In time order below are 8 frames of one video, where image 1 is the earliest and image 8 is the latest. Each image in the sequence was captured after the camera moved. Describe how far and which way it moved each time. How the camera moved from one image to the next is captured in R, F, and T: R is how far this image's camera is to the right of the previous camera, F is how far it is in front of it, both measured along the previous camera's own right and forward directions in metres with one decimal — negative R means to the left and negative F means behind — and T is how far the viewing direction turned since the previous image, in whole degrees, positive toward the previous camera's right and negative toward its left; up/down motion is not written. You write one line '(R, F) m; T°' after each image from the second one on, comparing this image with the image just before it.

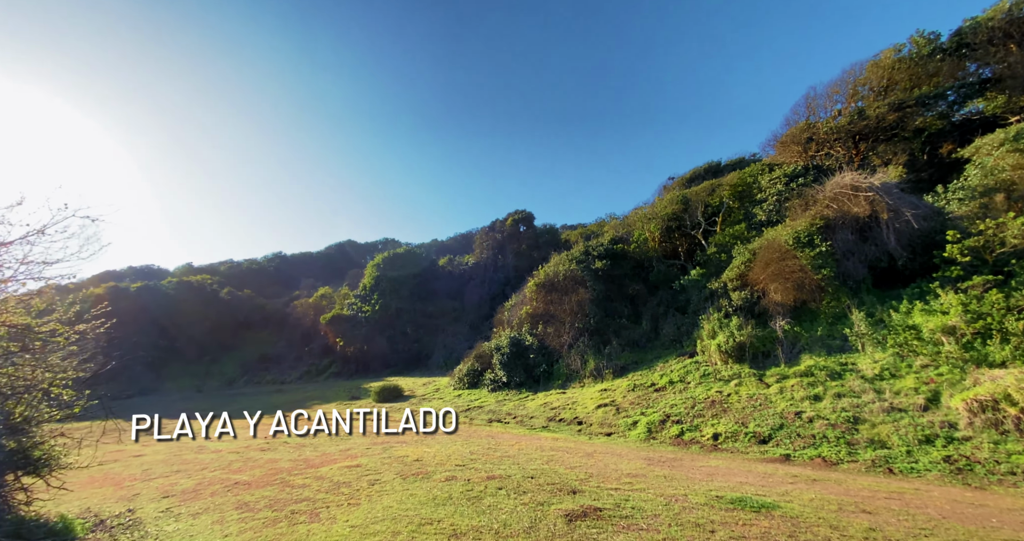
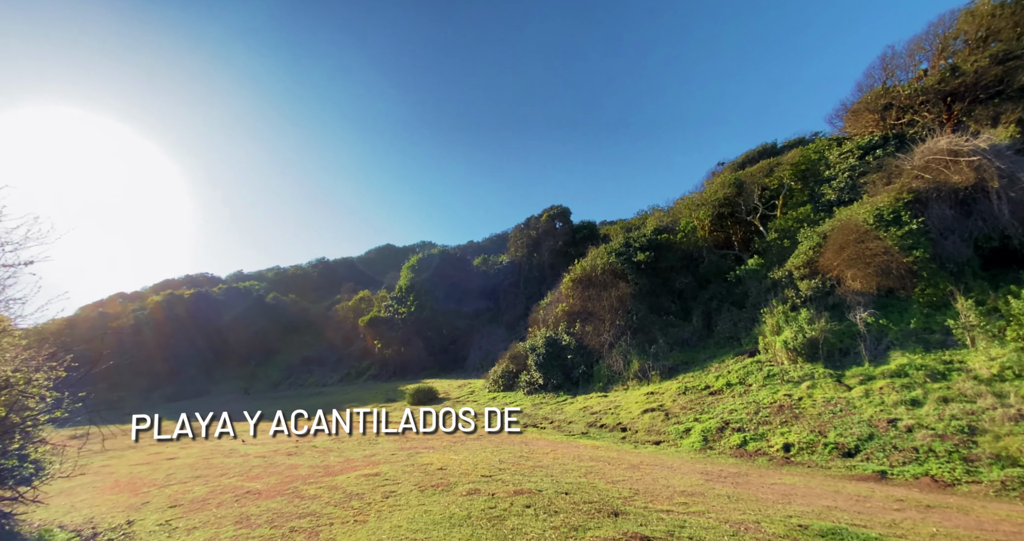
(+0.3, +1.0) m; -6°
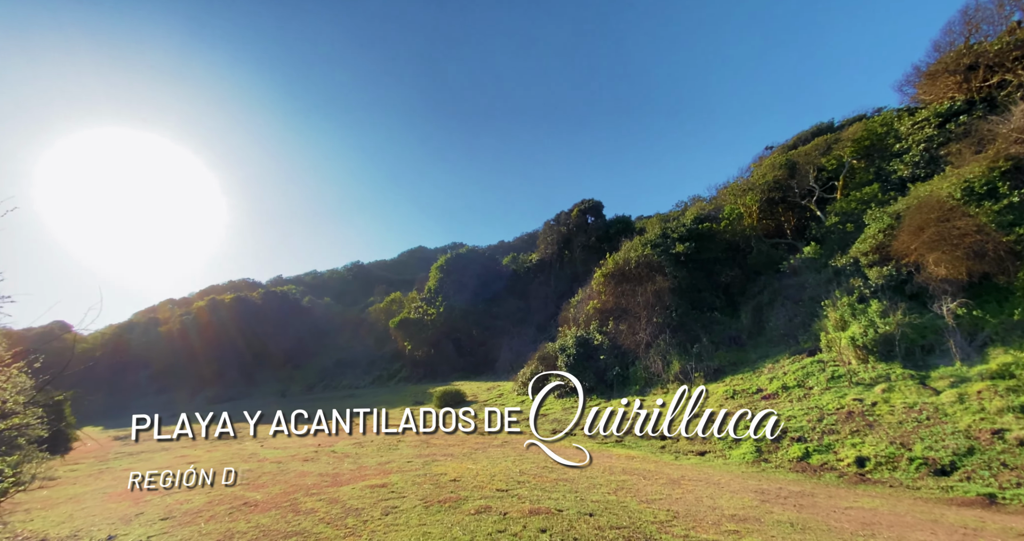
(+0.4, +0.9) m; -5°
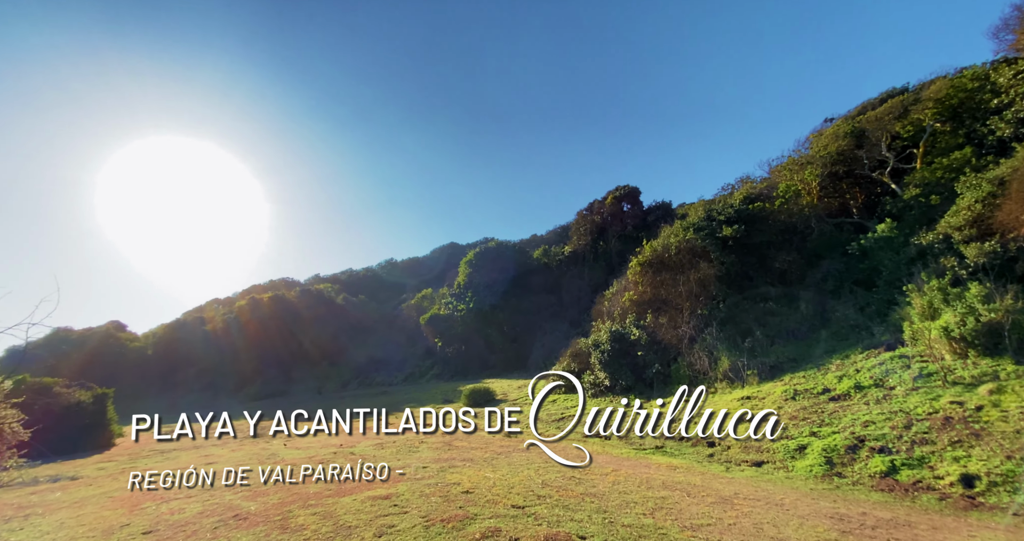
(+0.4, +1.0) m; -5°
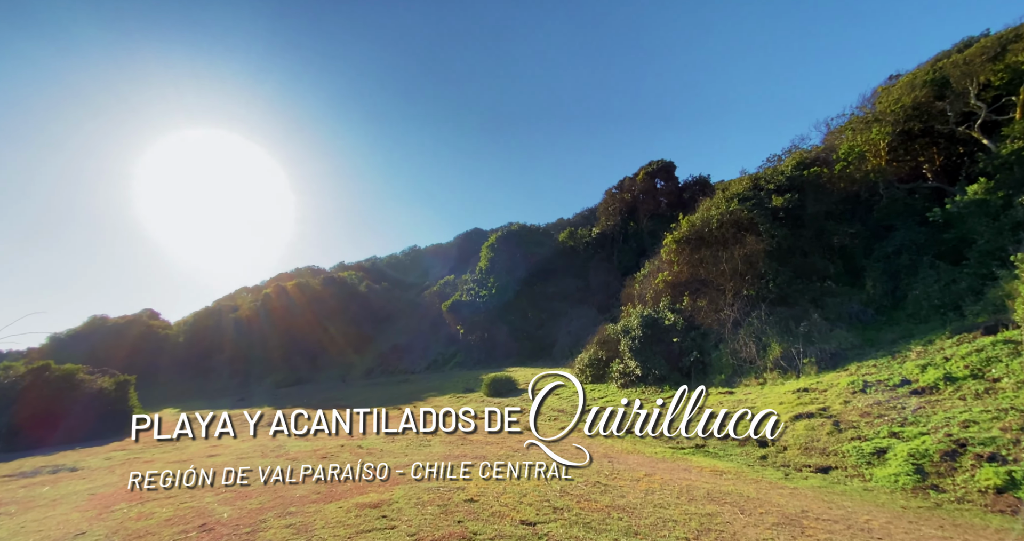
(+0.3, +1.2) m; -4°
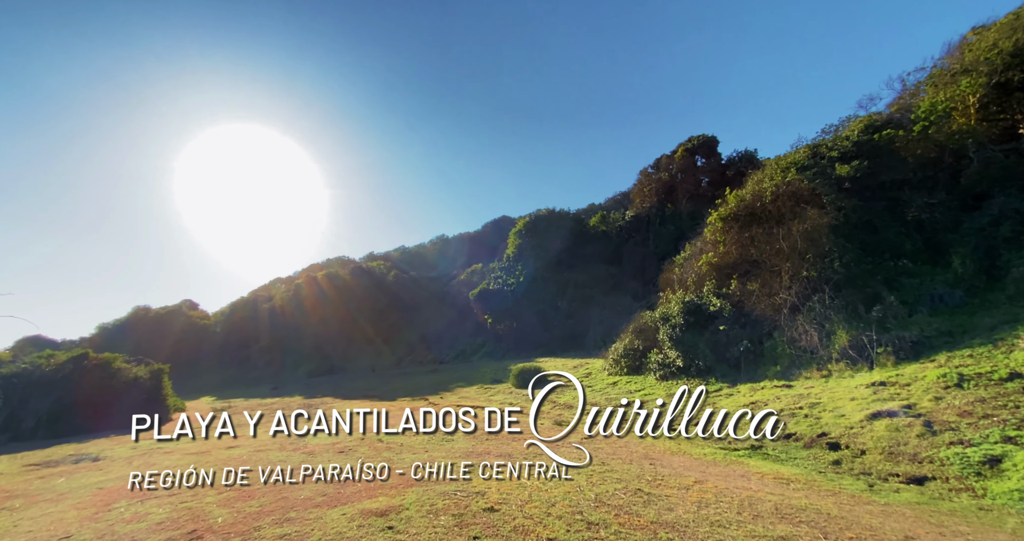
(+0.1, +0.9) m; -4°
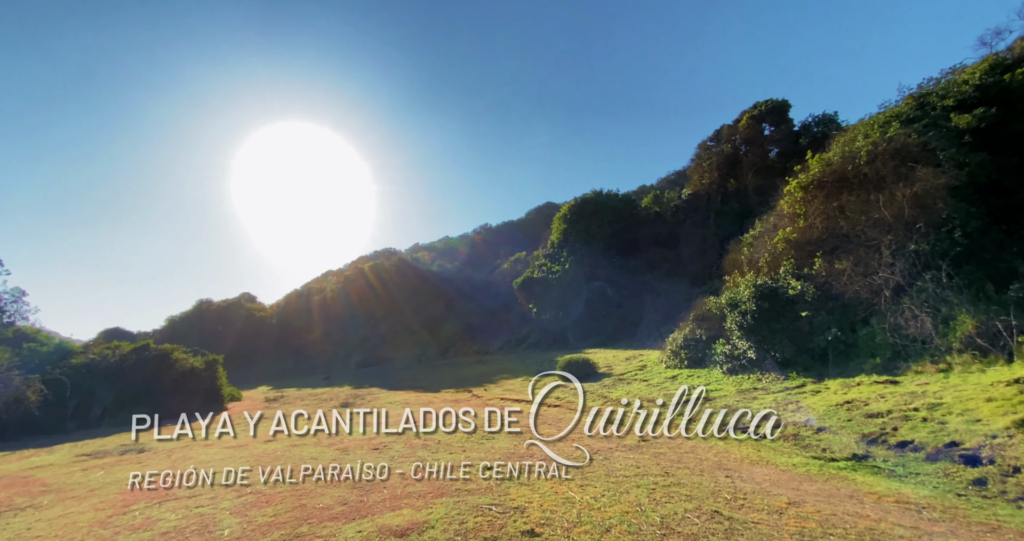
(+0.1, +1.0) m; -6°
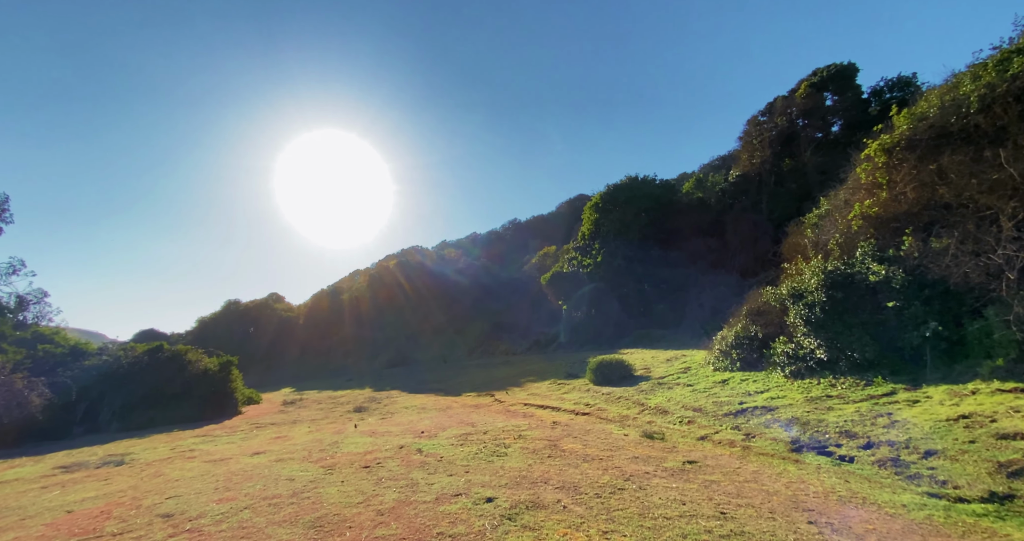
(+0.4, +1.5) m; -5°
